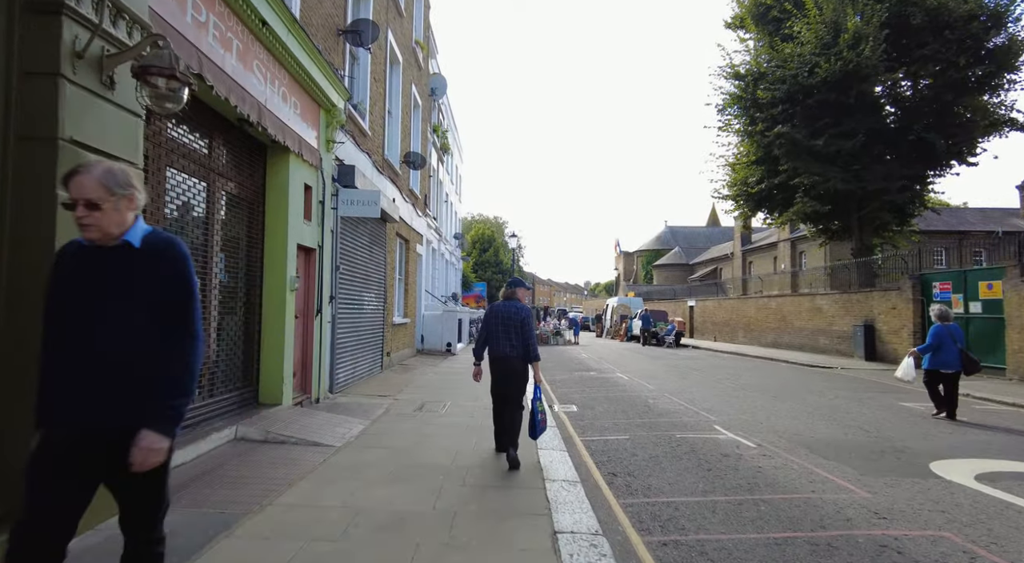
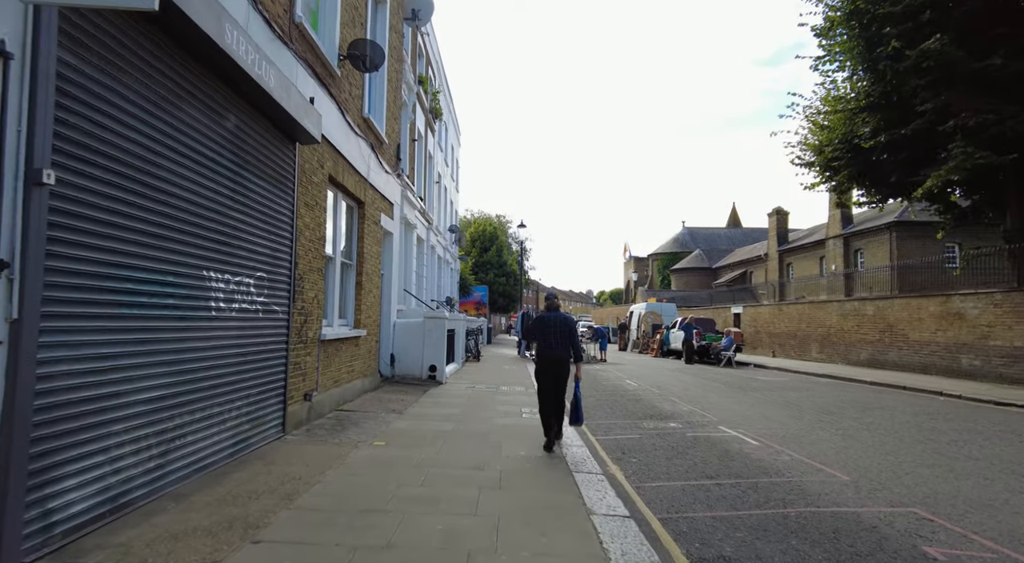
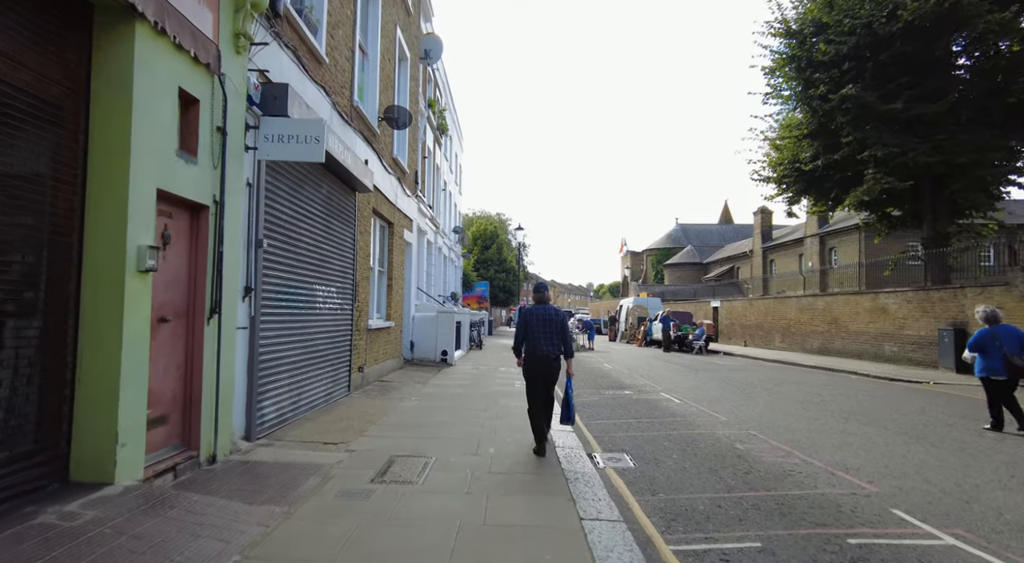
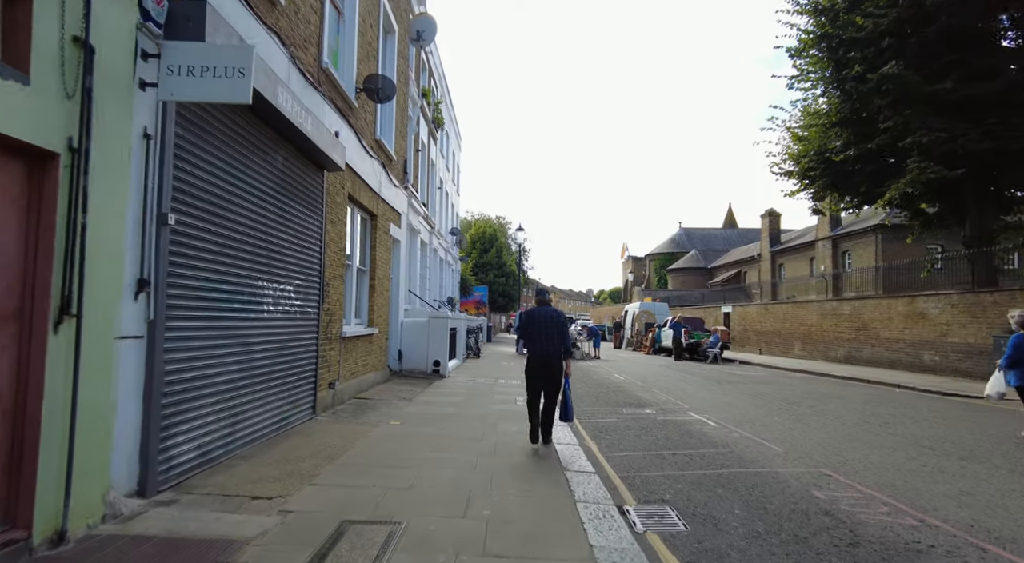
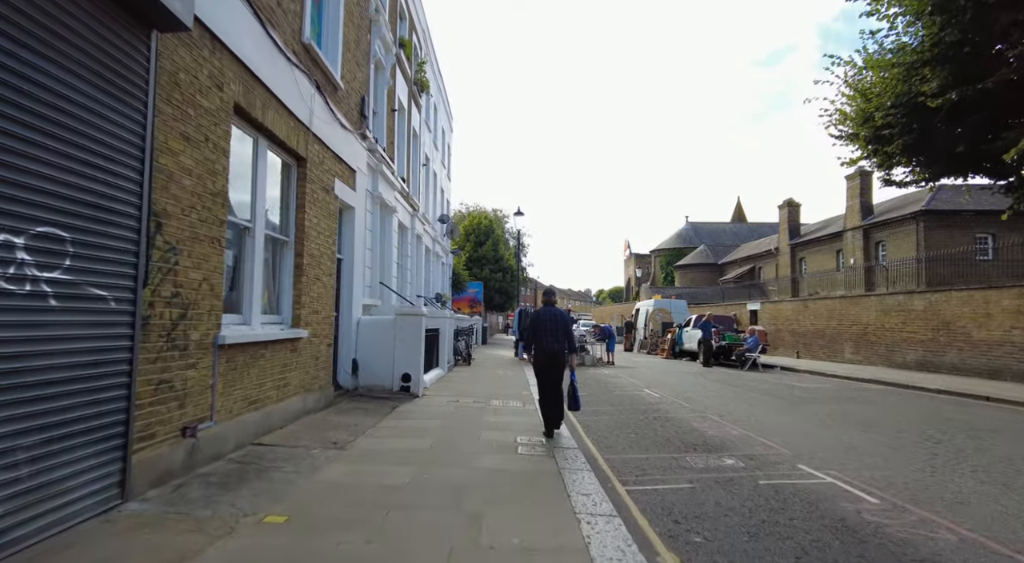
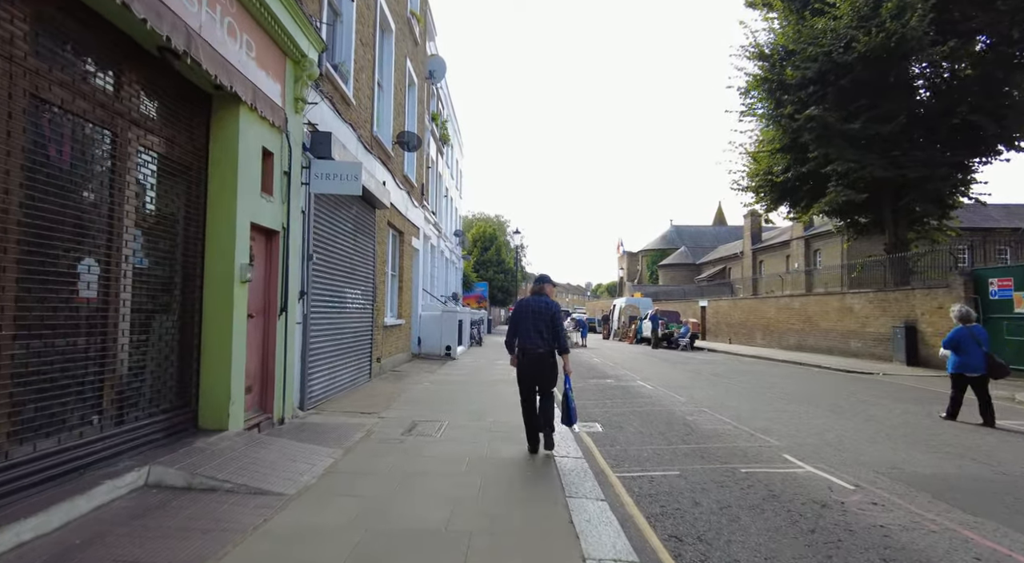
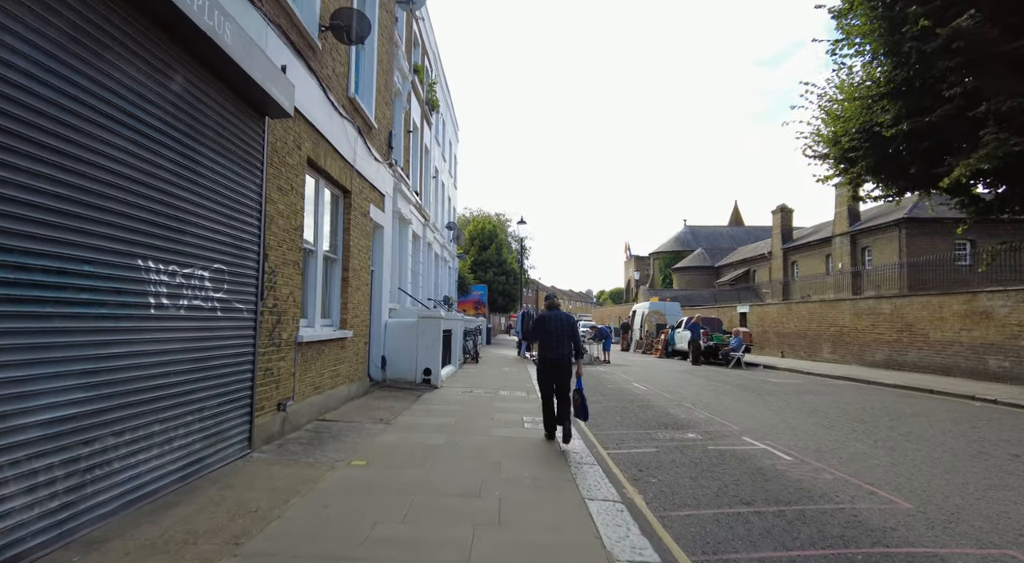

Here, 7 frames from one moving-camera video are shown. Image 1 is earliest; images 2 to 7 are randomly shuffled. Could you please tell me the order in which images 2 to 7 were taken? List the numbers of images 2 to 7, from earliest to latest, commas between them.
6, 3, 4, 2, 7, 5
